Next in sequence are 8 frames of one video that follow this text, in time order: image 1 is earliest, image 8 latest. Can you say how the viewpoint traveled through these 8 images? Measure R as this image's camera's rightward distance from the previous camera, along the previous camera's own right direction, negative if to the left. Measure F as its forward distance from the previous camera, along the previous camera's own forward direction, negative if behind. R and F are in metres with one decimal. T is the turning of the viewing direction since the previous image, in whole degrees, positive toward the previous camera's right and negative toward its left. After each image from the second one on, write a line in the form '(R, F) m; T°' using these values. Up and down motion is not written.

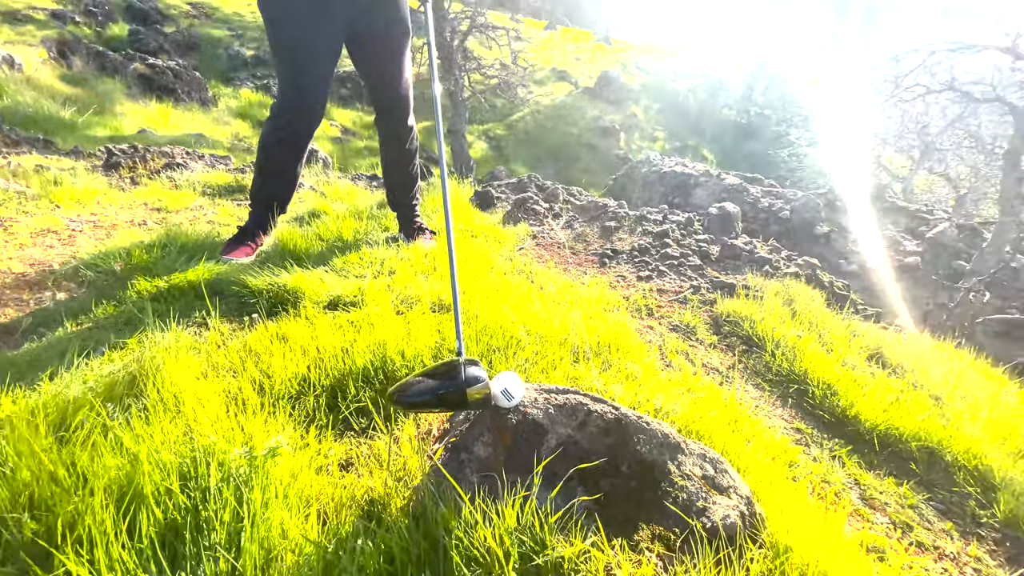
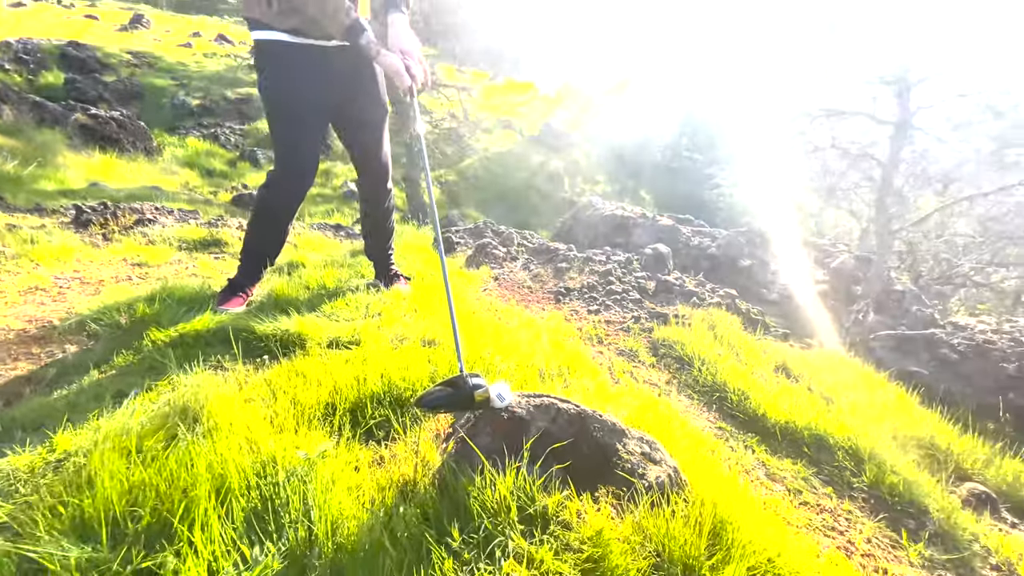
(-0.1, -0.4) m; +6°
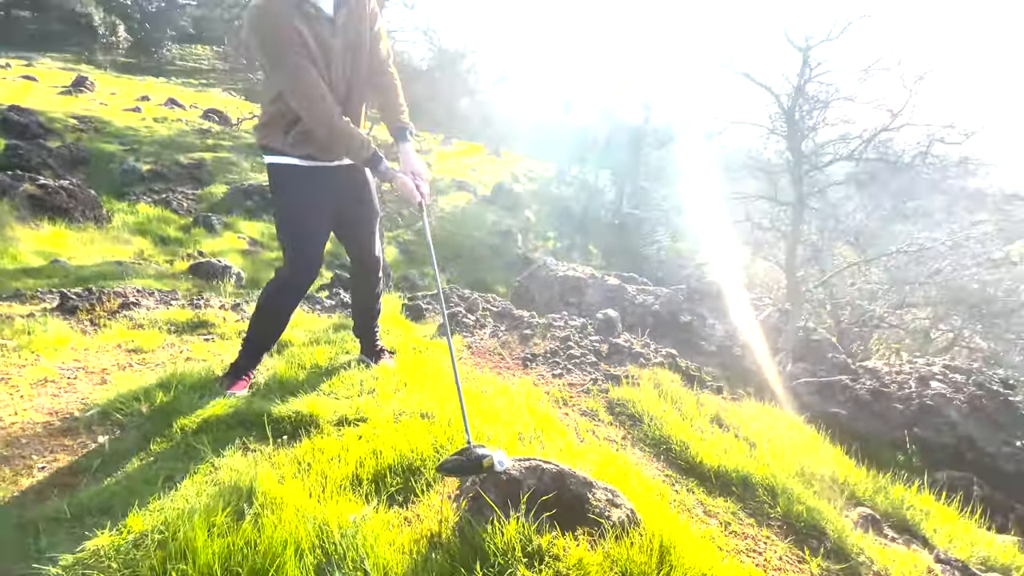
(-0.2, -0.5) m; +6°
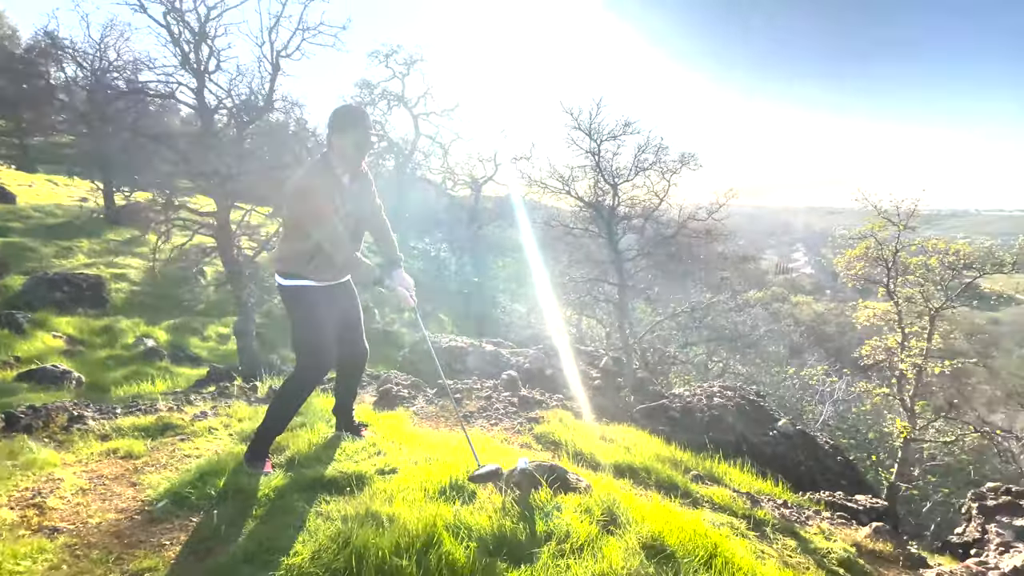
(-1.2, -1.4) m; +20°
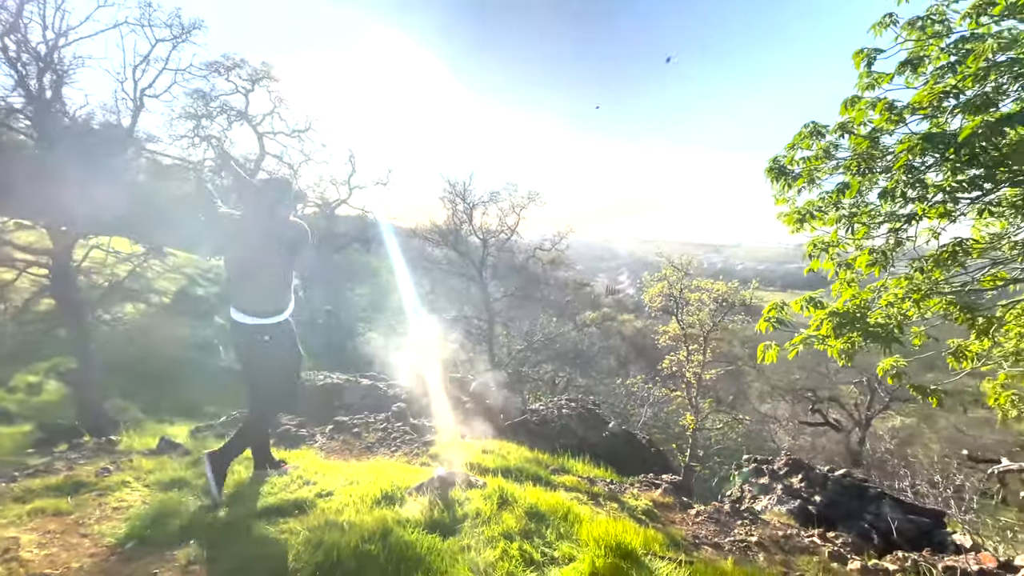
(-0.6, -1.4) m; +18°
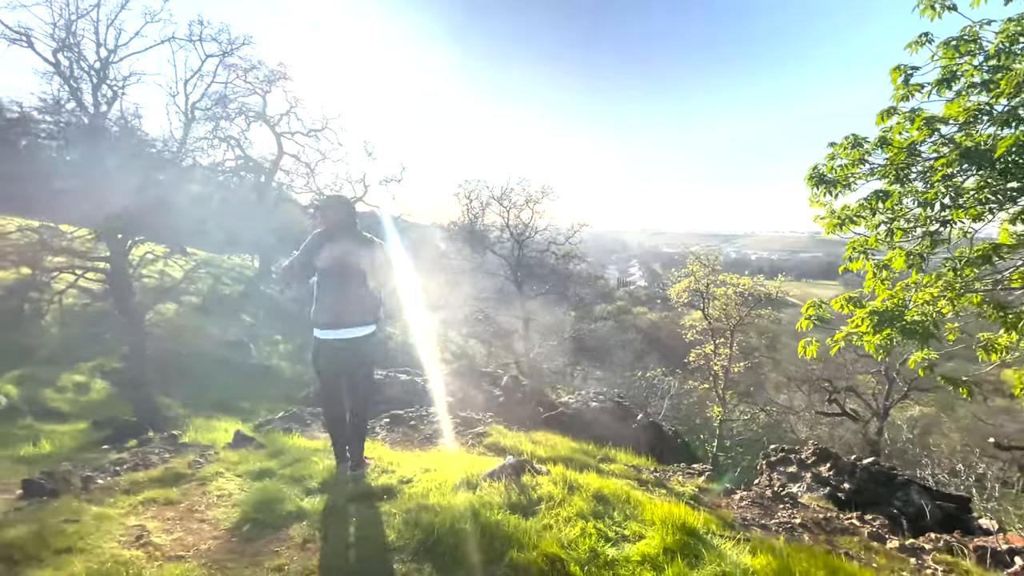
(-0.6, -0.4) m; -1°
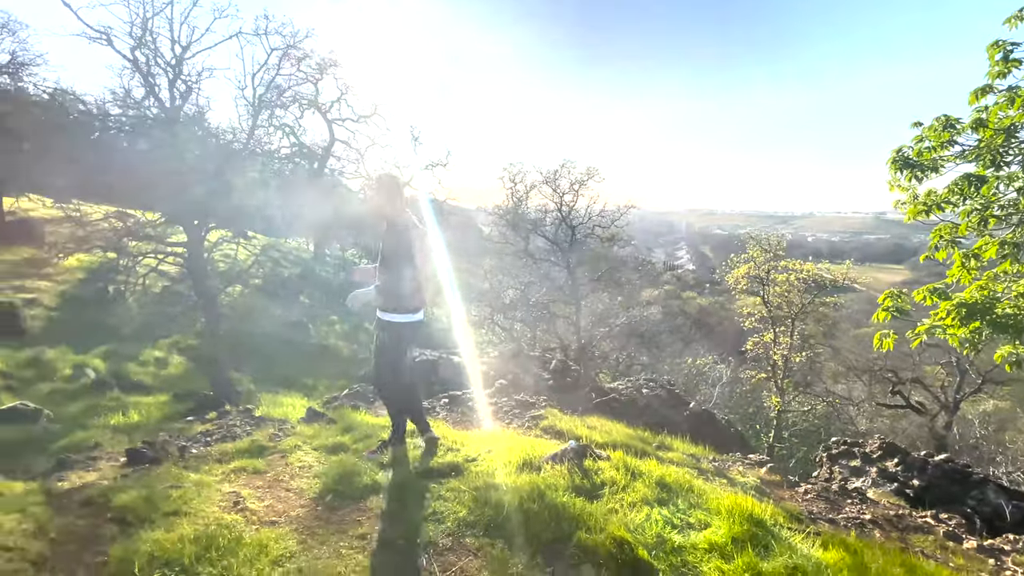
(-0.2, -0.1) m; -5°
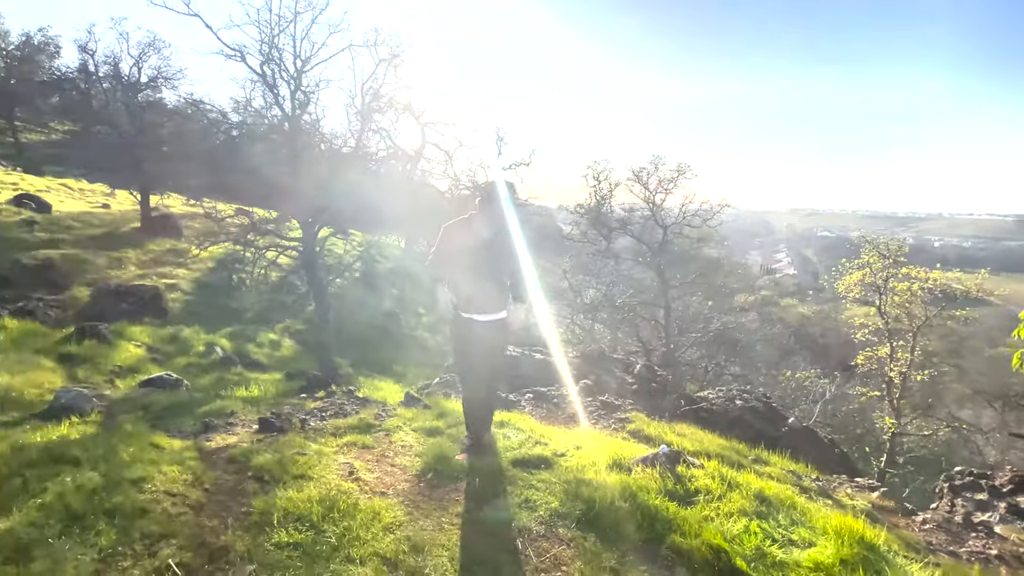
(-0.2, -0.2) m; -9°
